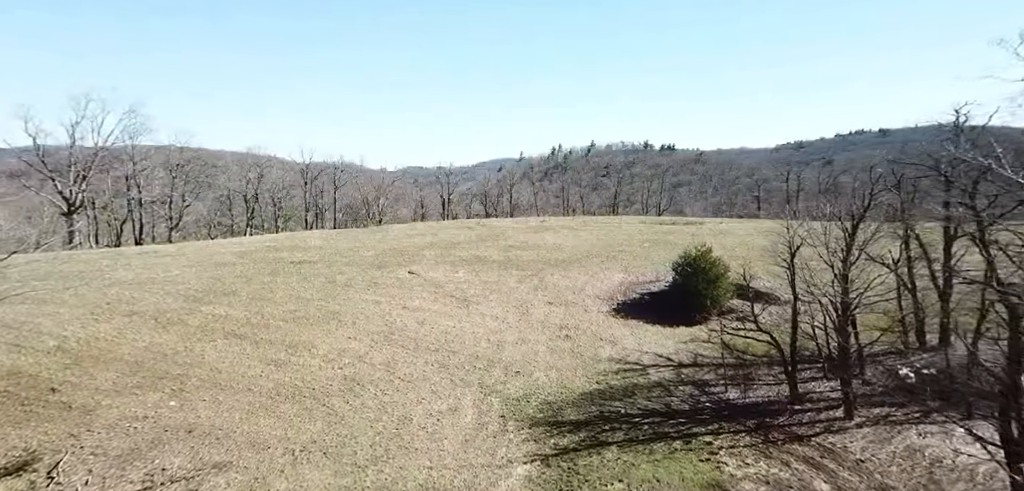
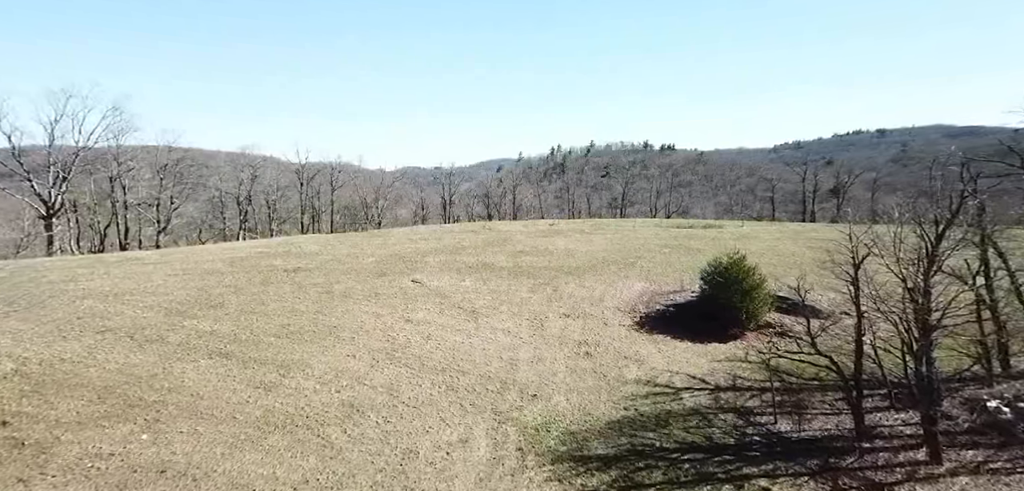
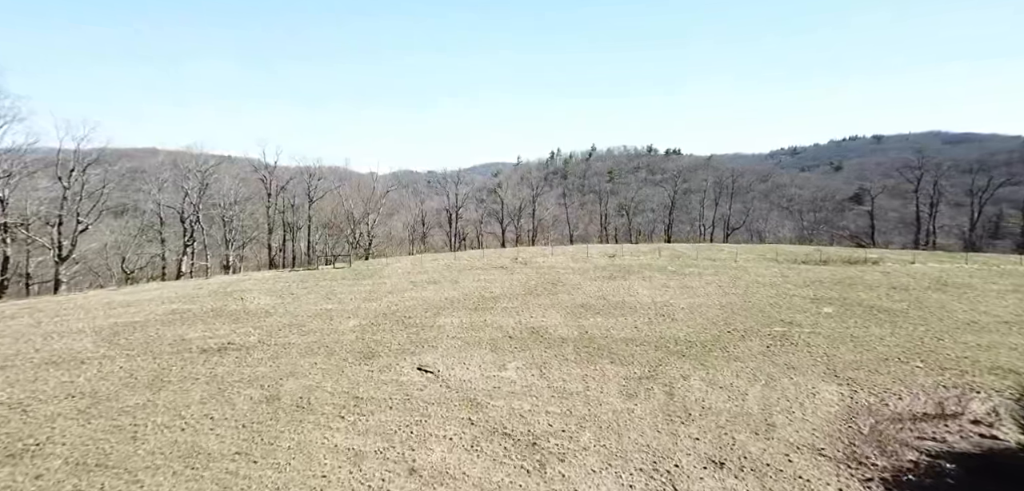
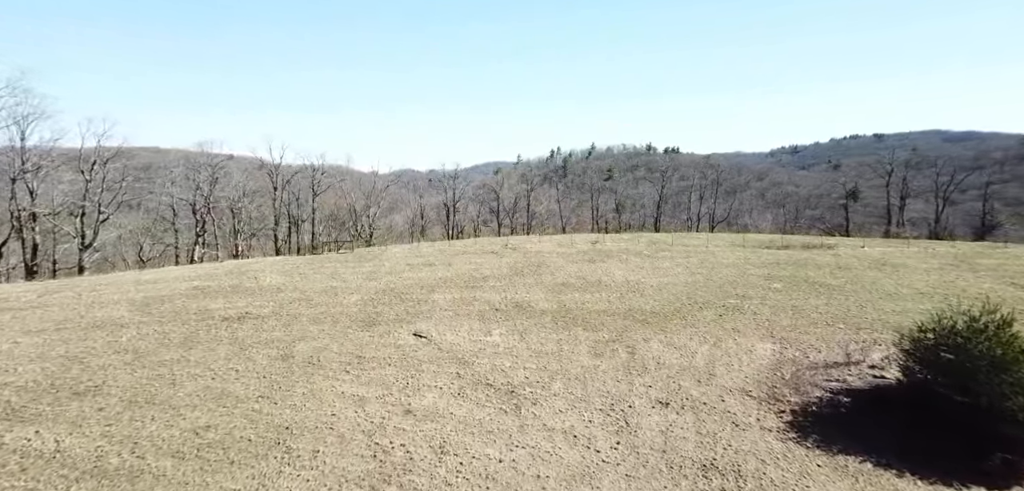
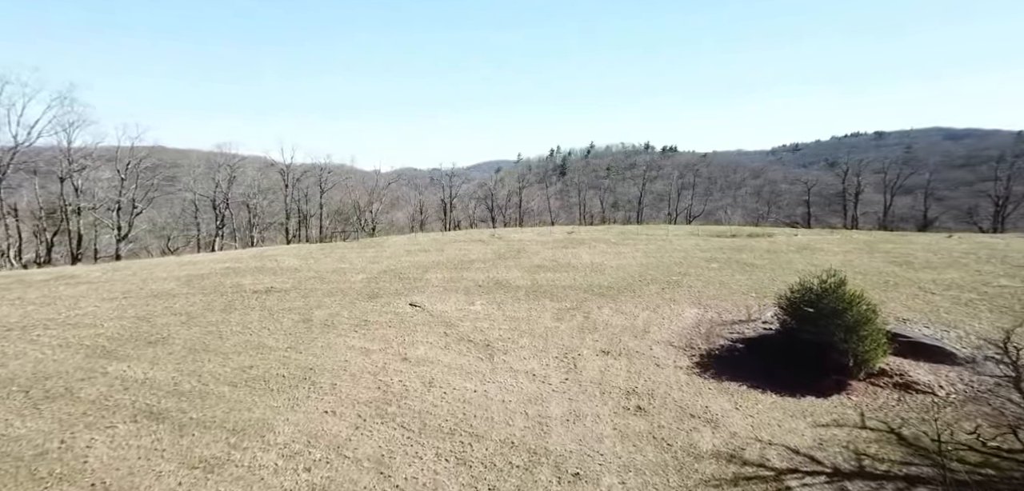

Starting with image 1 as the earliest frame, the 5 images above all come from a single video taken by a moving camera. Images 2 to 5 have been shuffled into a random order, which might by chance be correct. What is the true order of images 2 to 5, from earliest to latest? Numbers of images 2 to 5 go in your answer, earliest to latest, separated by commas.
2, 5, 4, 3
